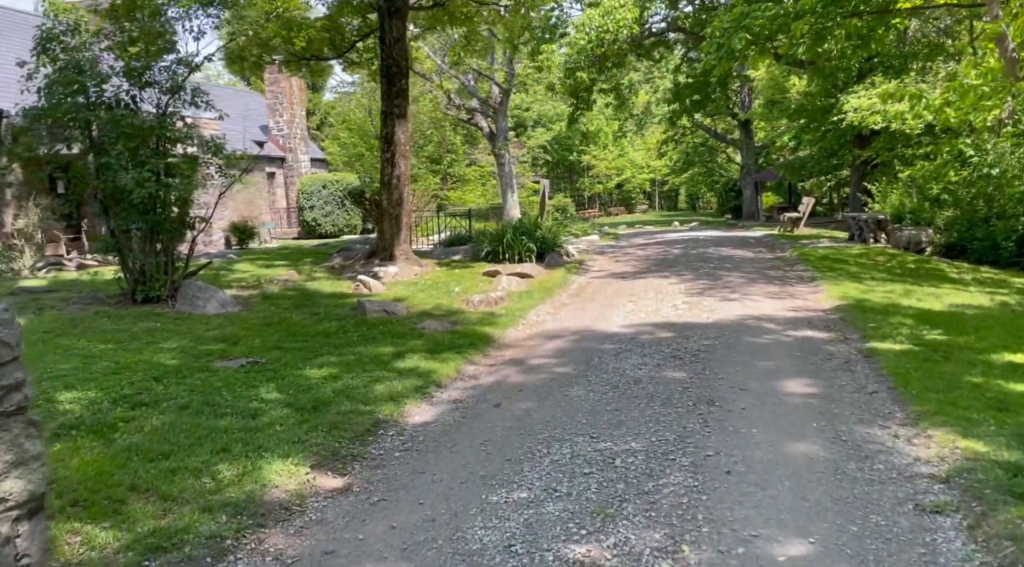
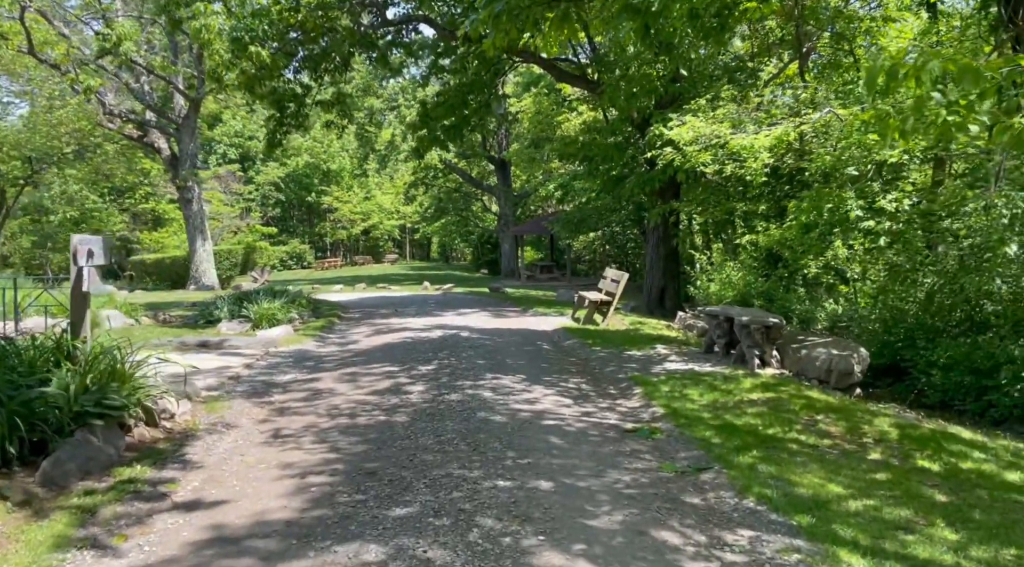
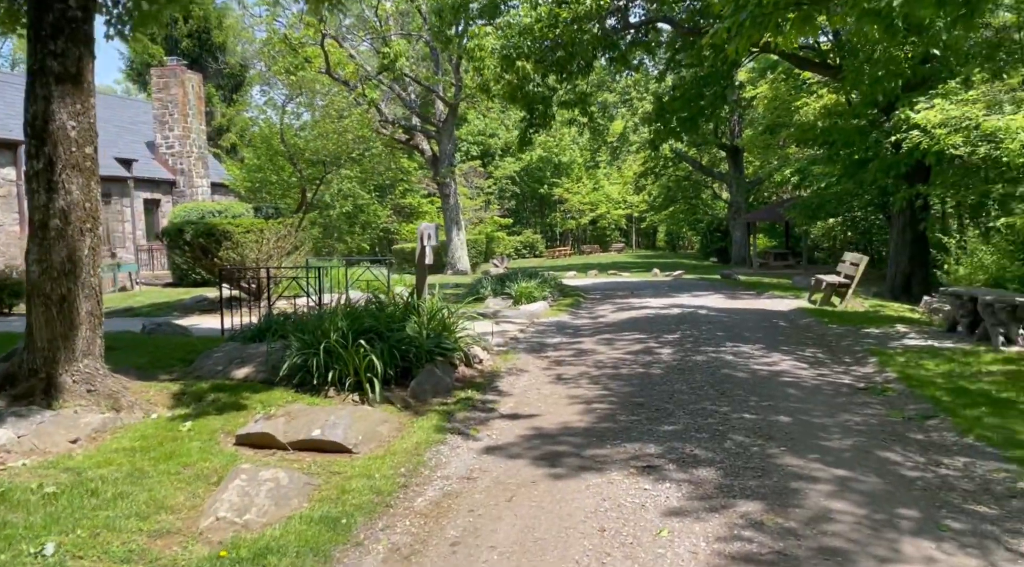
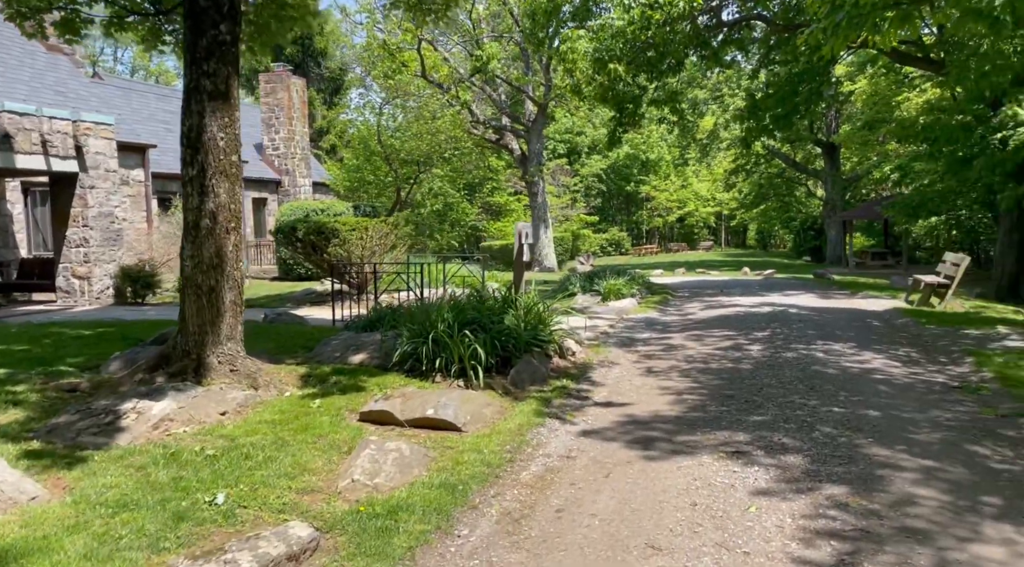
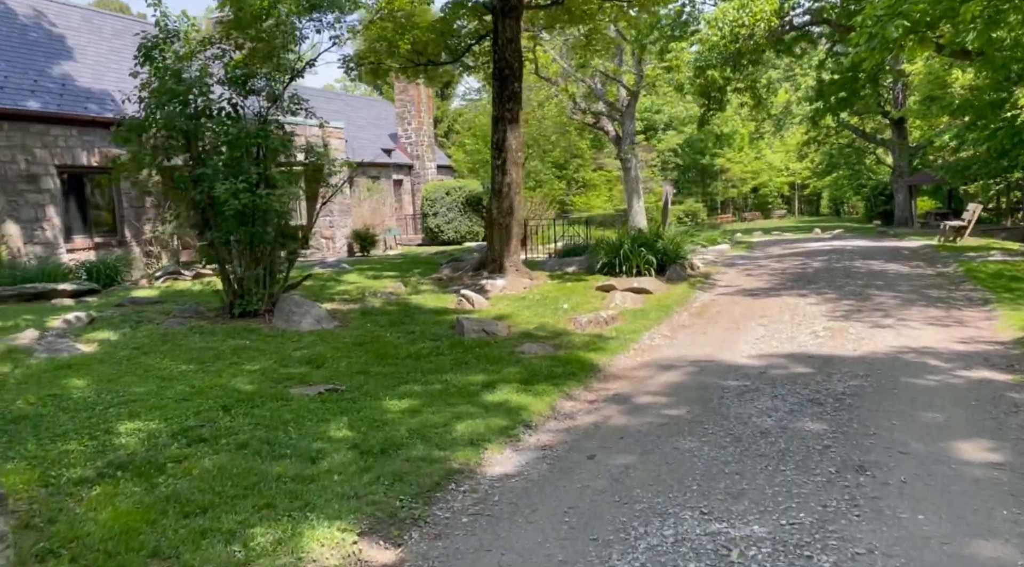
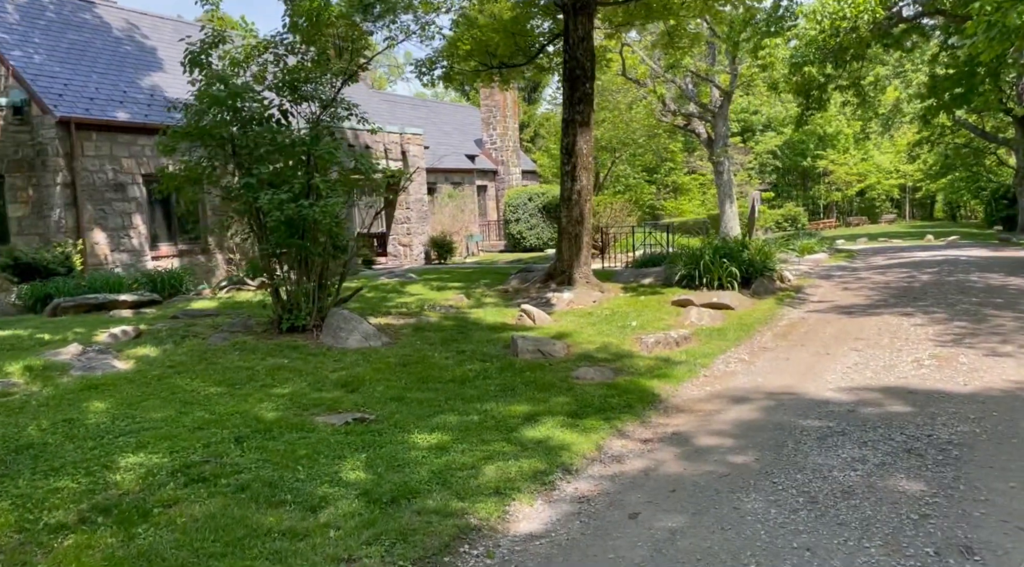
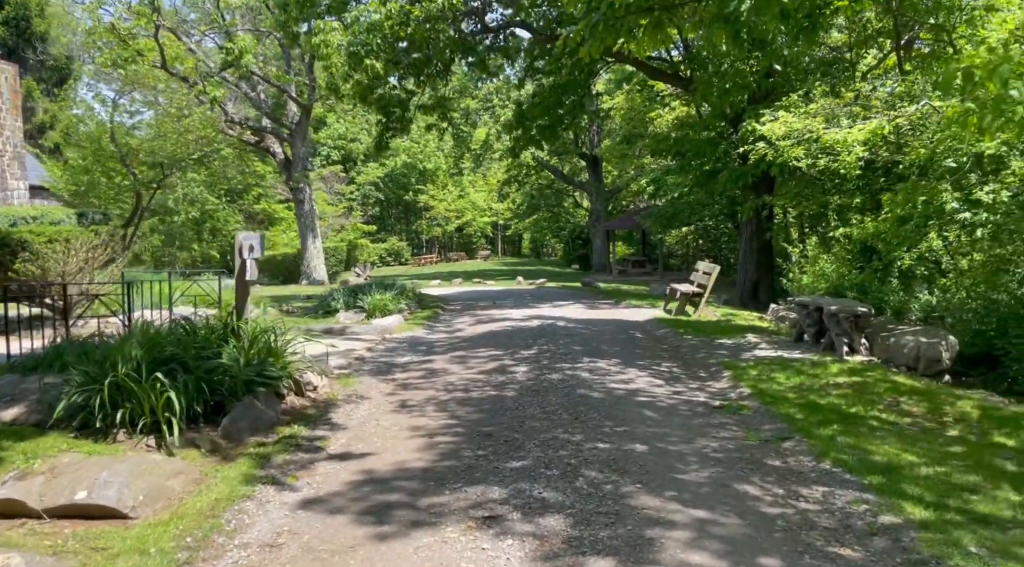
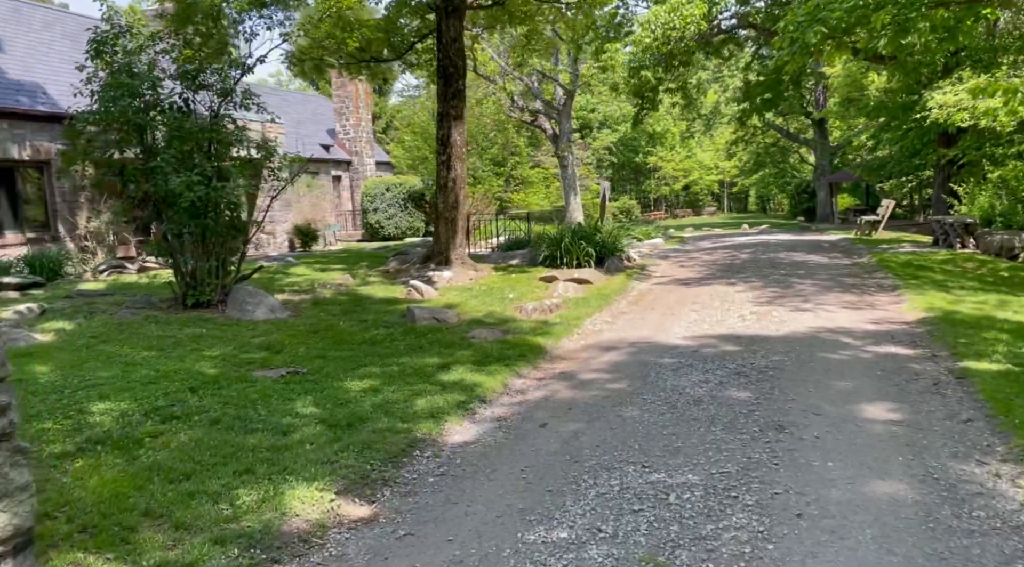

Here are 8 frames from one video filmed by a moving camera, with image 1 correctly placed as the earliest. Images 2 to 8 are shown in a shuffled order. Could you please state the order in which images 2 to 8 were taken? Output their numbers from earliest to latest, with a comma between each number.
8, 5, 6, 4, 3, 7, 2
